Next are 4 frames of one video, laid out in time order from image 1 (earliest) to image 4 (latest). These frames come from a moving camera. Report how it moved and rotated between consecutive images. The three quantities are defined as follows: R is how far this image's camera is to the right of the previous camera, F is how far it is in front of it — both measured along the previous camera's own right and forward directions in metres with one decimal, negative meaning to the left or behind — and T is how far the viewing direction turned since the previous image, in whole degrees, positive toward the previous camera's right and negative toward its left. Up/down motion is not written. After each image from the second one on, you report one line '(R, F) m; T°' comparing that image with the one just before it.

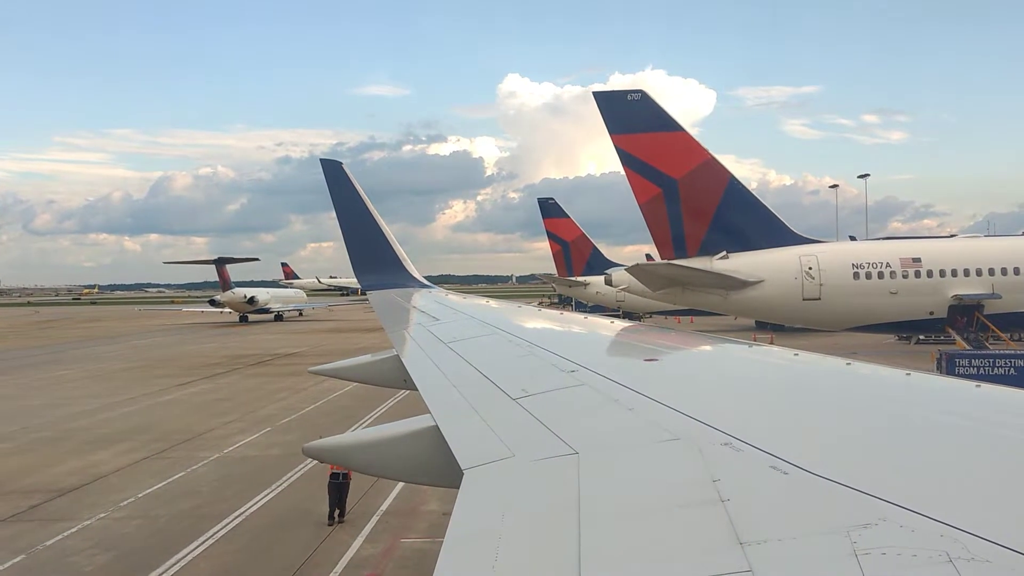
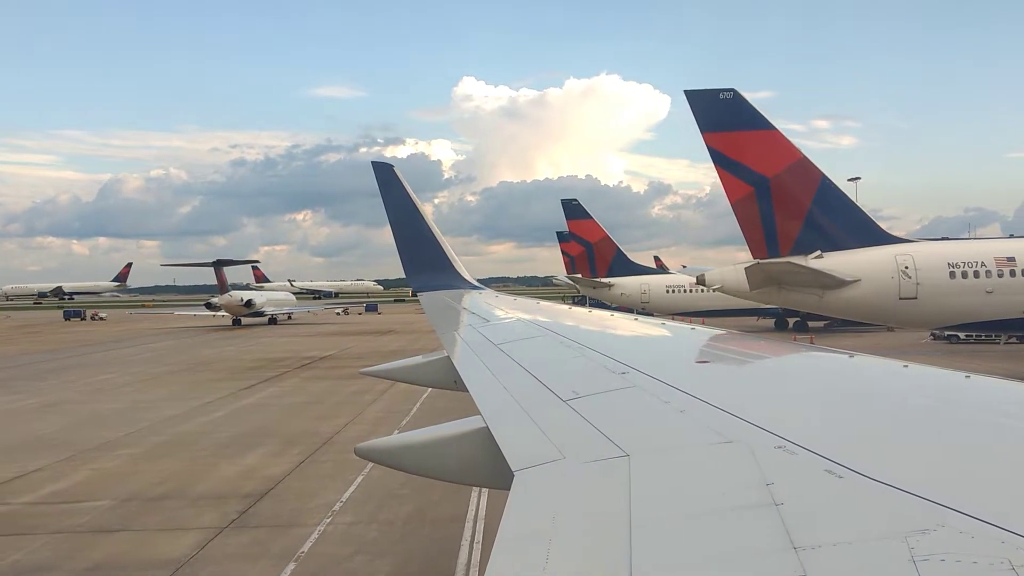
(-2.0, +0.2) m; -1°
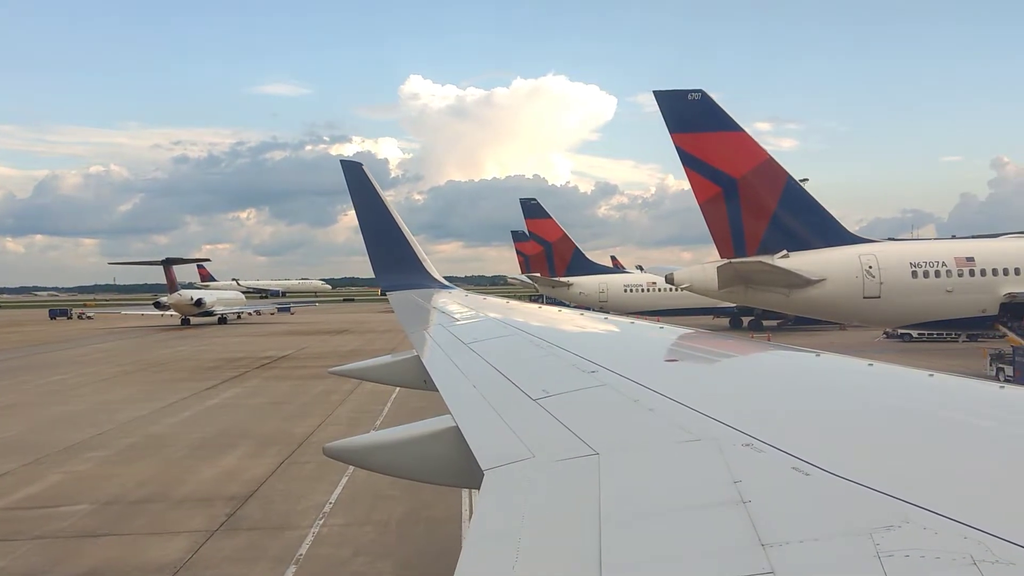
(-0.3, 0.0) m; +3°
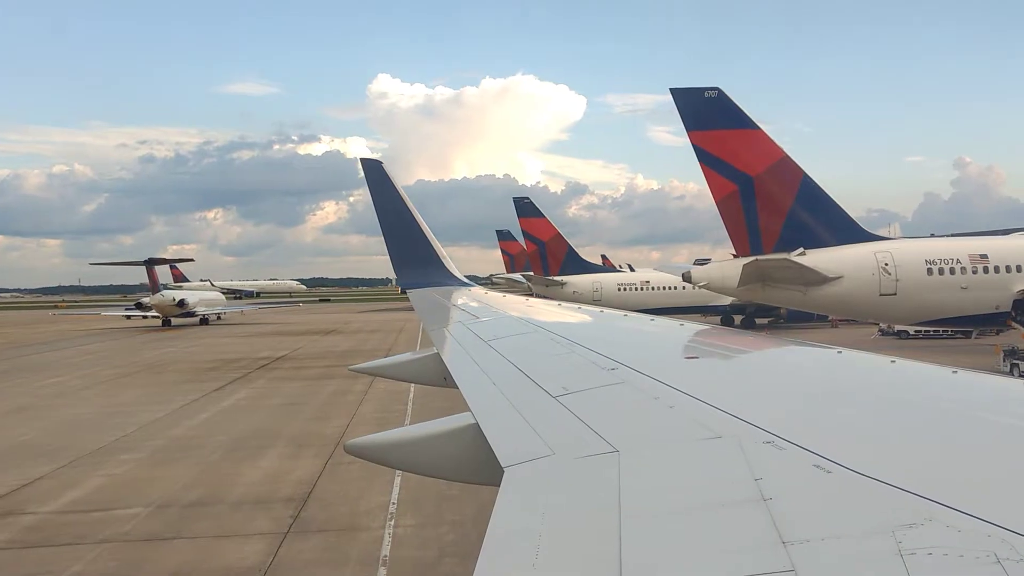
(-0.7, +0.1) m; +1°
